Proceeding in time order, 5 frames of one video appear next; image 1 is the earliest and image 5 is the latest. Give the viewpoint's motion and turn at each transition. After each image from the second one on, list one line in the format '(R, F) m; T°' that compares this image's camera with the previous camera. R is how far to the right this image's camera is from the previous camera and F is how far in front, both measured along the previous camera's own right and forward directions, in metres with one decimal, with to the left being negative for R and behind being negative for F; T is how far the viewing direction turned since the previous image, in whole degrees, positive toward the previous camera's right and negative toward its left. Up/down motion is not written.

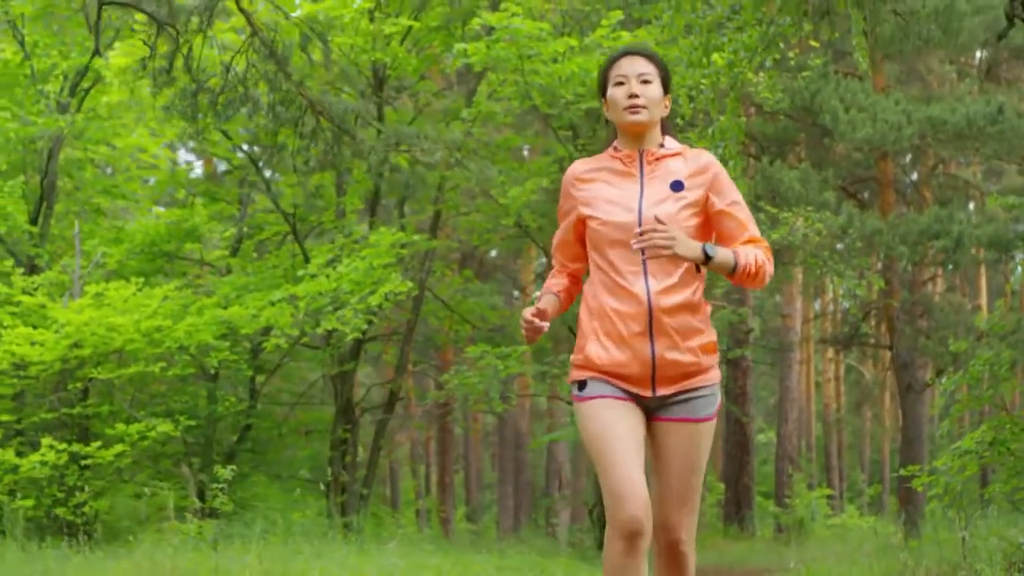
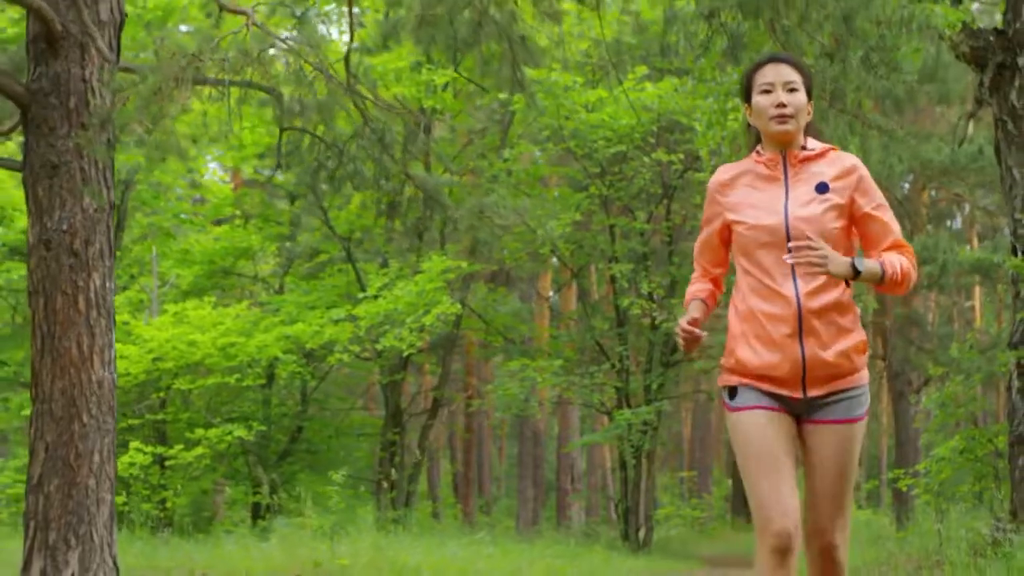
(-0.4, -1.6) m; 0°
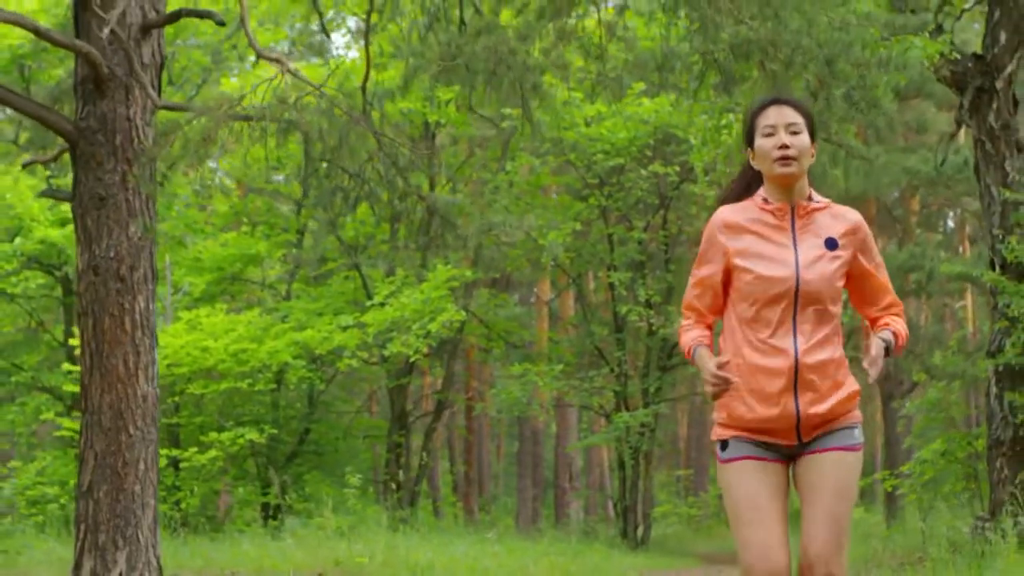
(-0.1, -0.5) m; 0°
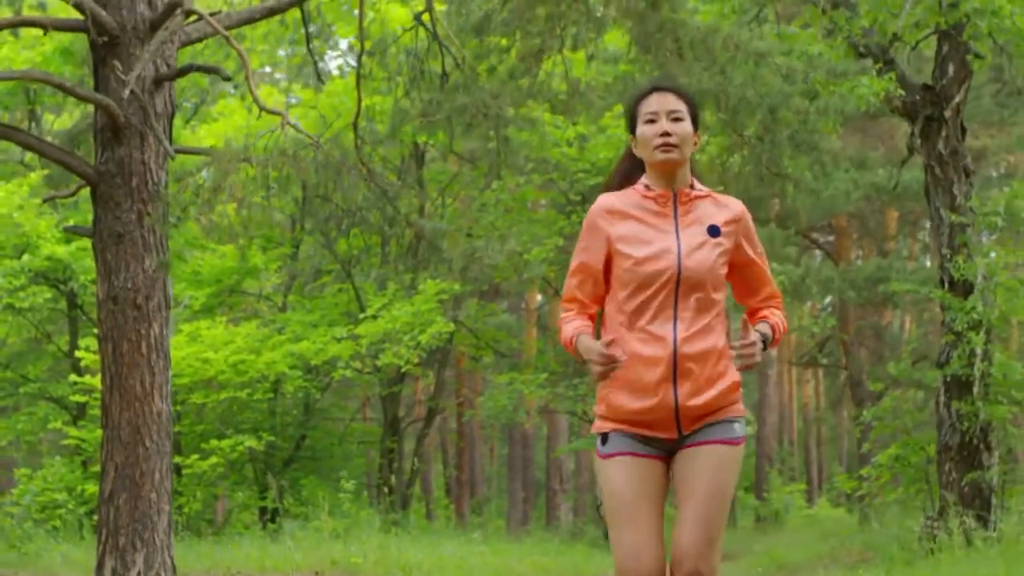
(+0.1, -0.7) m; 0°
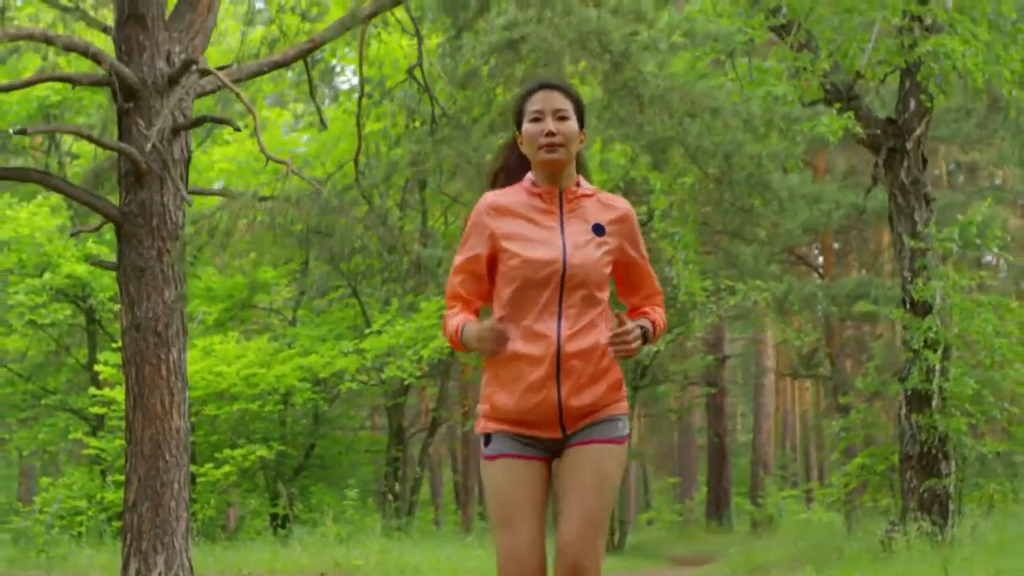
(+0.2, -0.8) m; -1°
